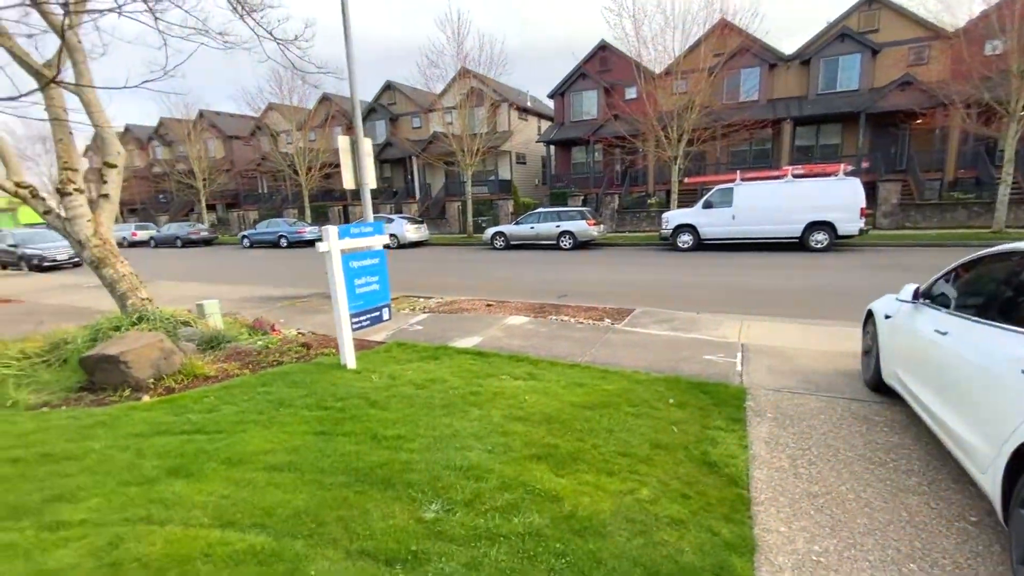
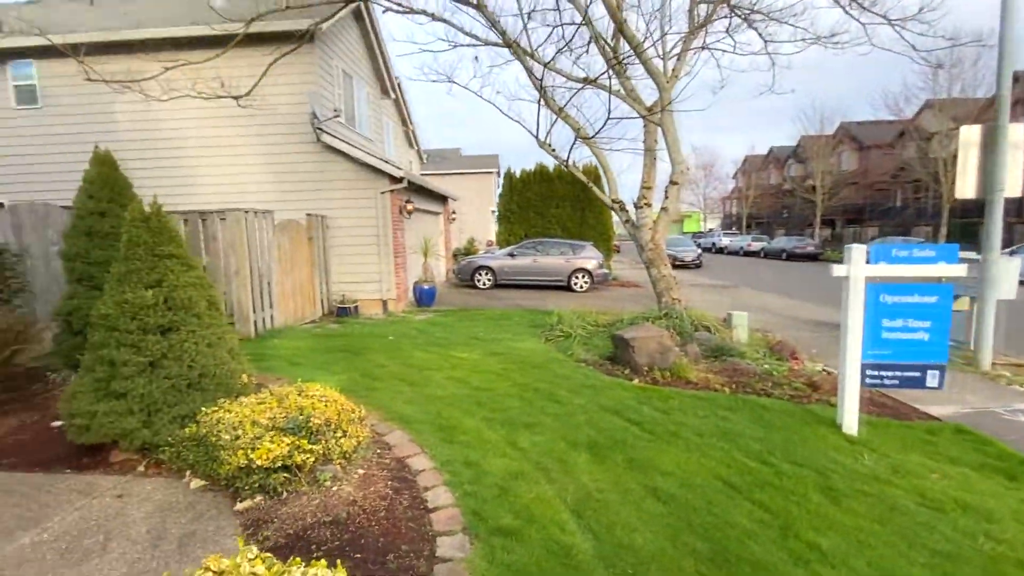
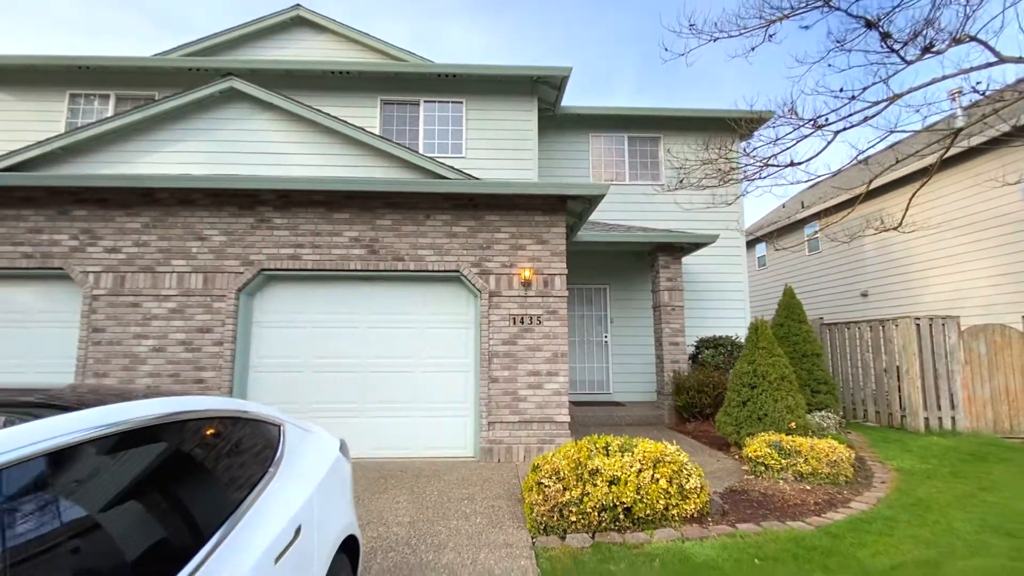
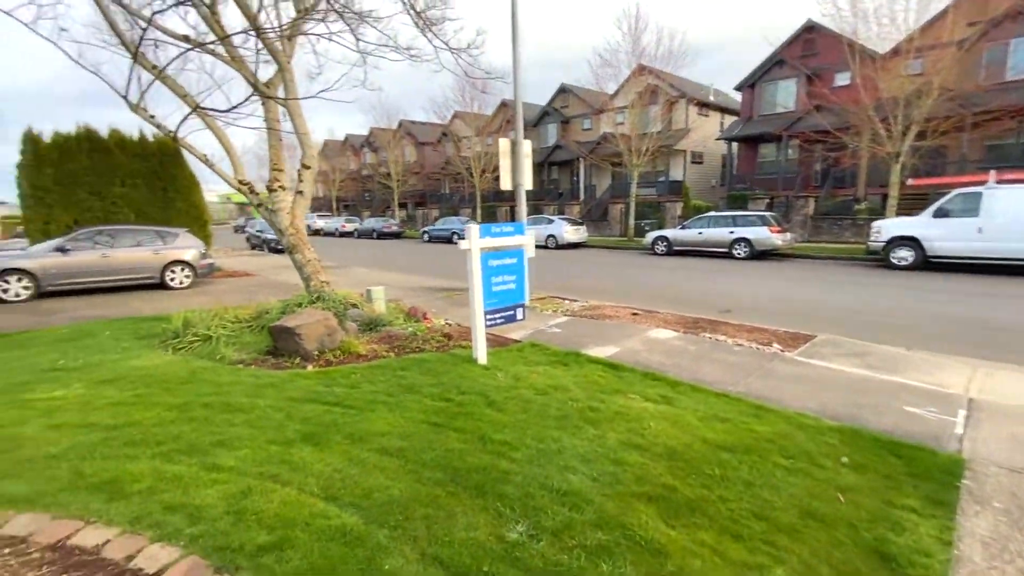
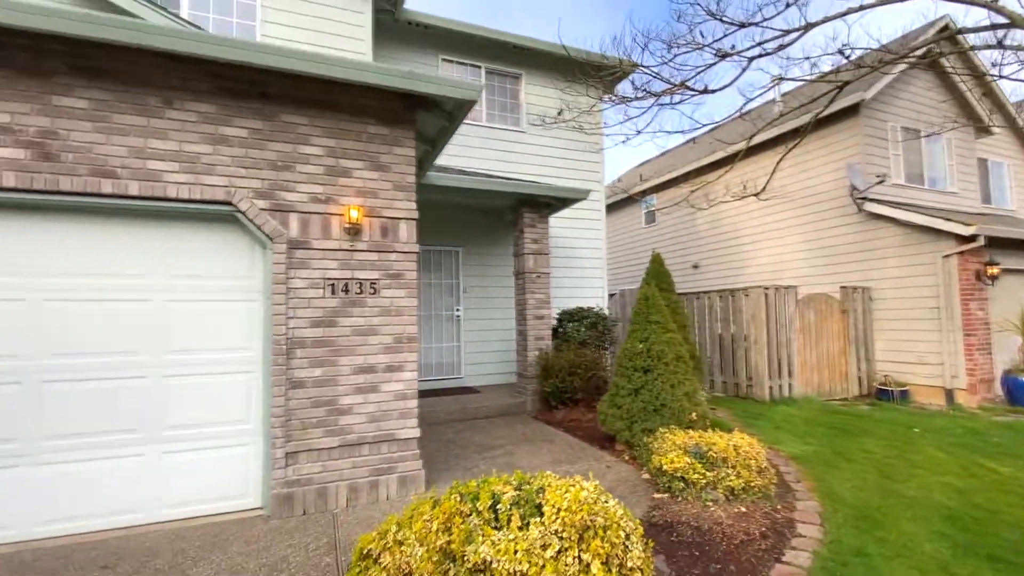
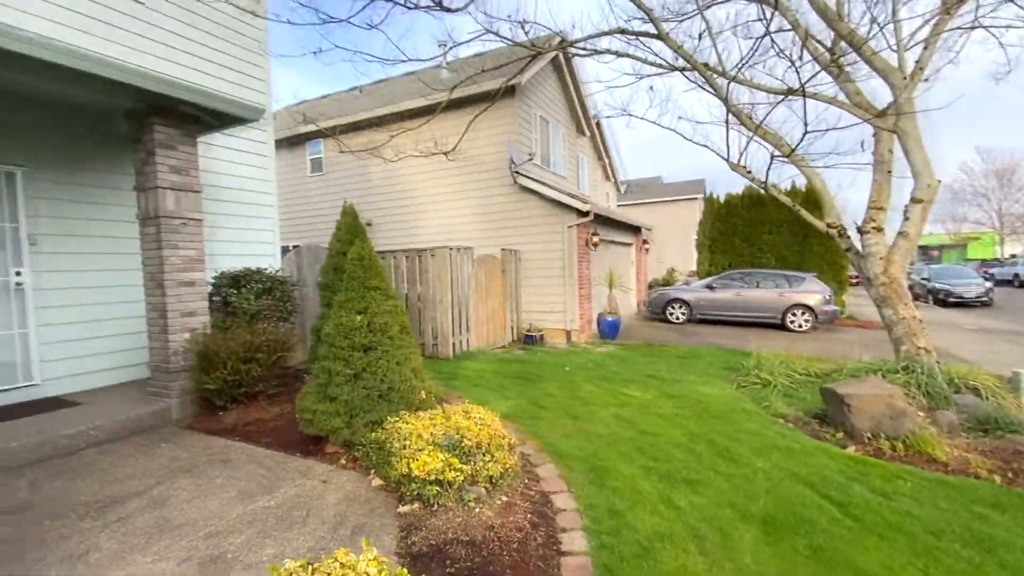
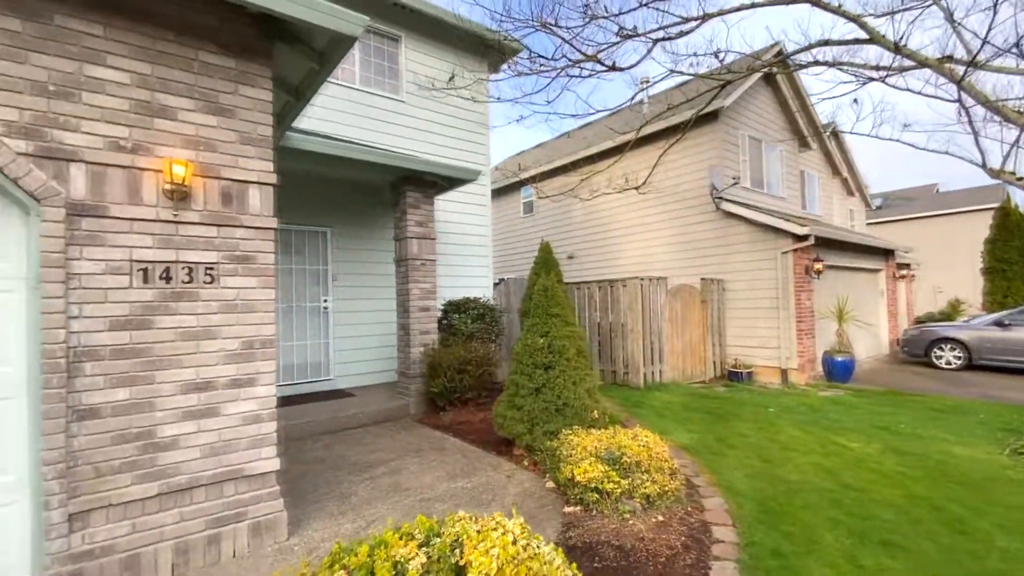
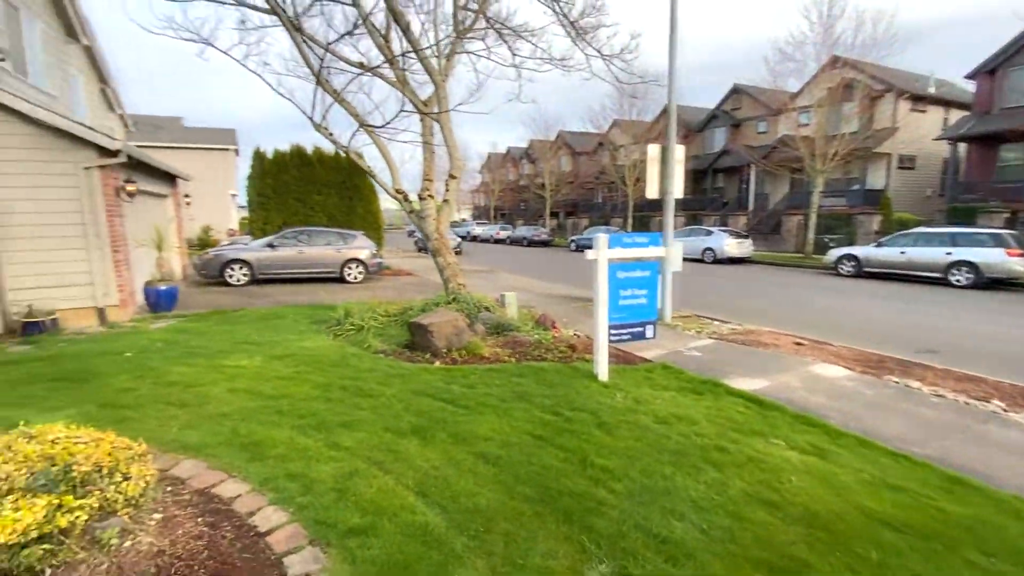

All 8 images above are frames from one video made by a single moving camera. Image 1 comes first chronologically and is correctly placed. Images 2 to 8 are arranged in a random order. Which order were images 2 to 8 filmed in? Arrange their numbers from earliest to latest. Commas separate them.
4, 8, 2, 6, 7, 5, 3
